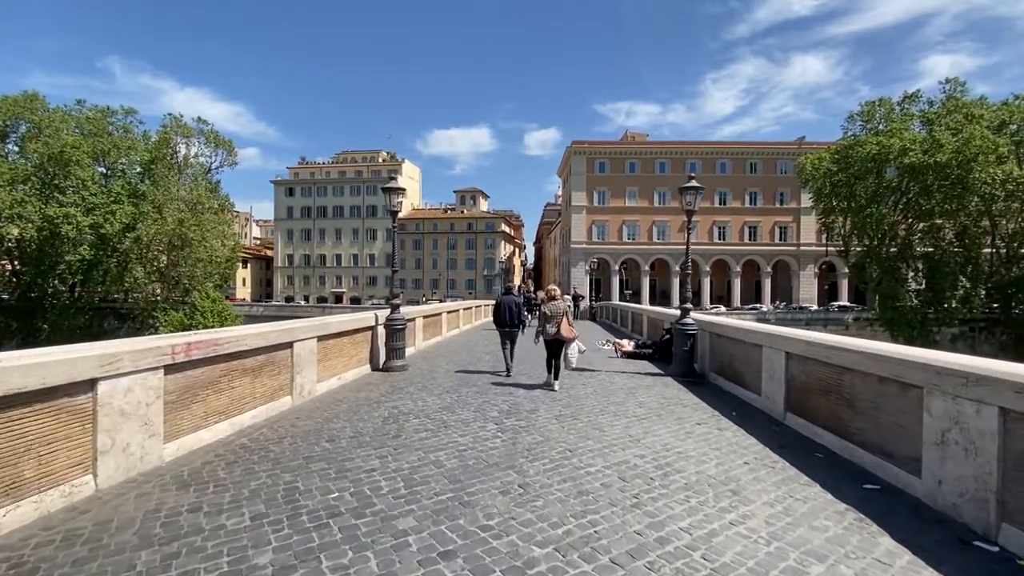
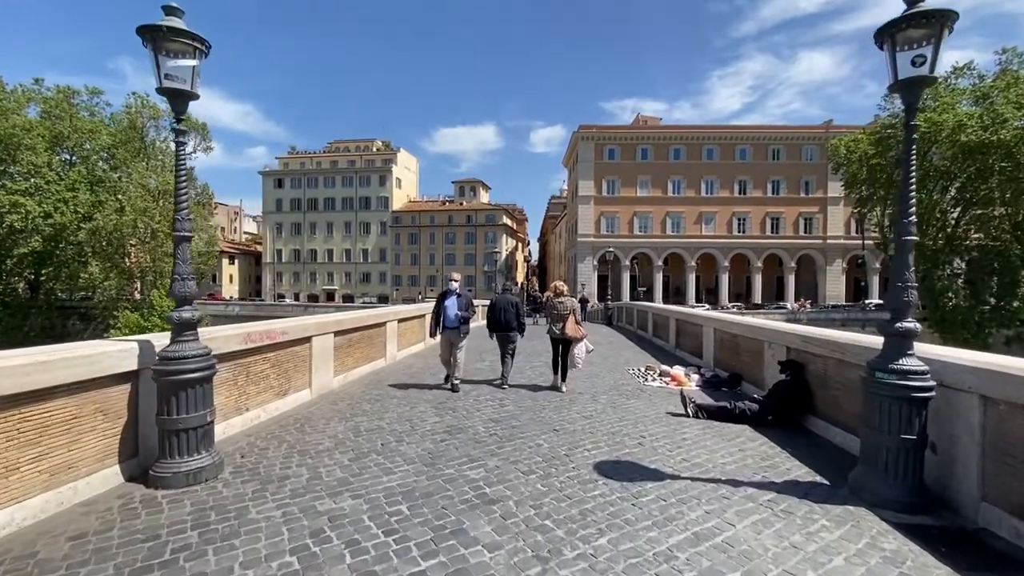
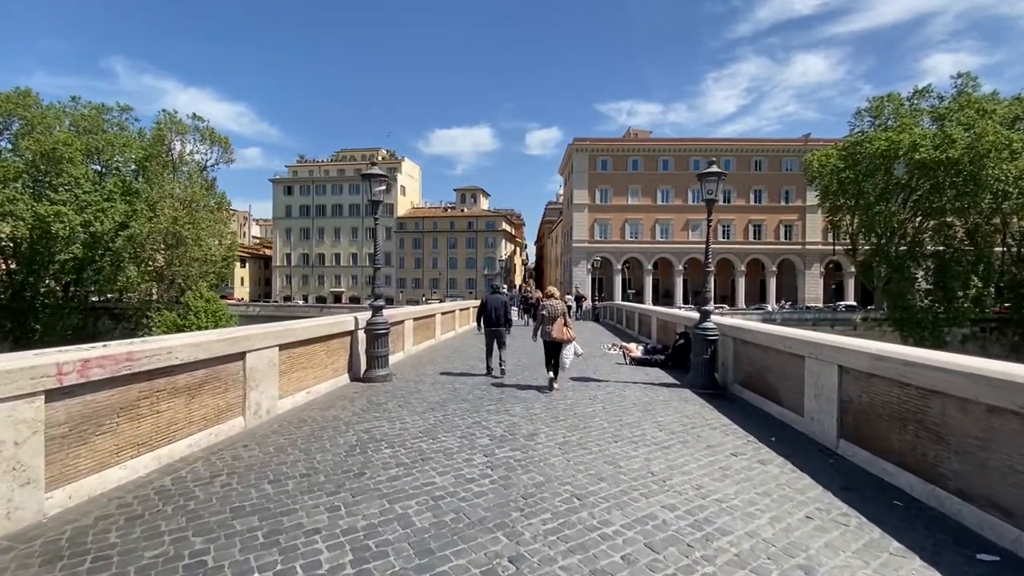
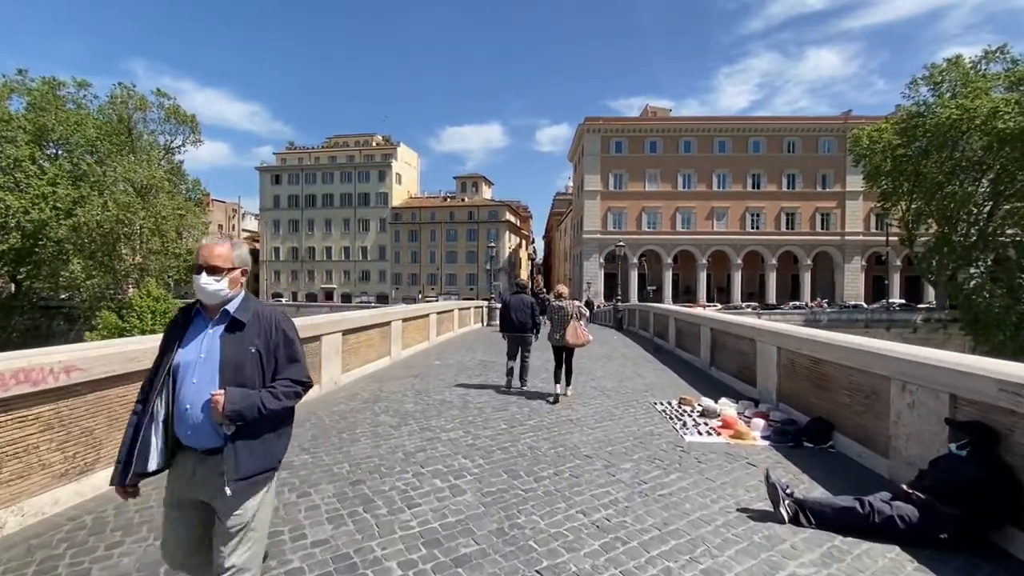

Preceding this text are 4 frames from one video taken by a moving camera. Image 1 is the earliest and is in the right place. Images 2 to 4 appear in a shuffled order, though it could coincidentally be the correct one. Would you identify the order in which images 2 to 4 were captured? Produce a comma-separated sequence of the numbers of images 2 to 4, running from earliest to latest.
3, 2, 4
